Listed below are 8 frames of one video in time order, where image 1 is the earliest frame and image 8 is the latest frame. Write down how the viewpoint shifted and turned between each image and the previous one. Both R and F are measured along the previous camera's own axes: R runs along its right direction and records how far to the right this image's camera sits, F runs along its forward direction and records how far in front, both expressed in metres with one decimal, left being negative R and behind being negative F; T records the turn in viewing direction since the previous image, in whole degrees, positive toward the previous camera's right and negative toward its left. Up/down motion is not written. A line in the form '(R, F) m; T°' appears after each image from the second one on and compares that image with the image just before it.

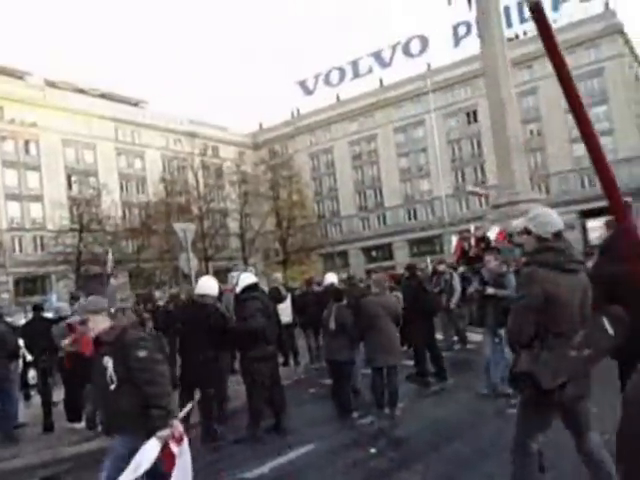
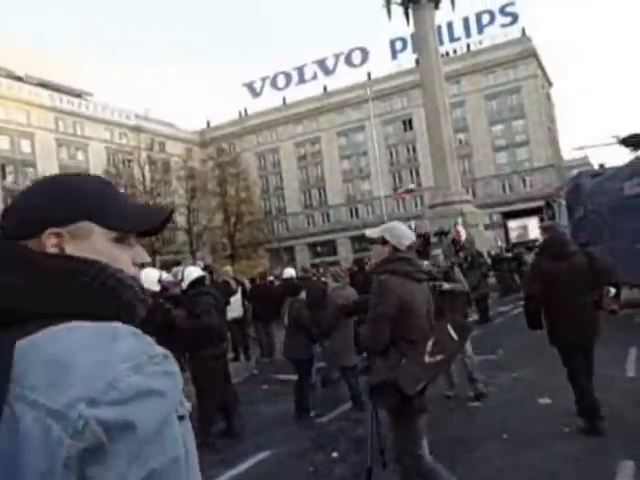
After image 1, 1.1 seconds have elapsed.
(-0.4, -1.0) m; +4°
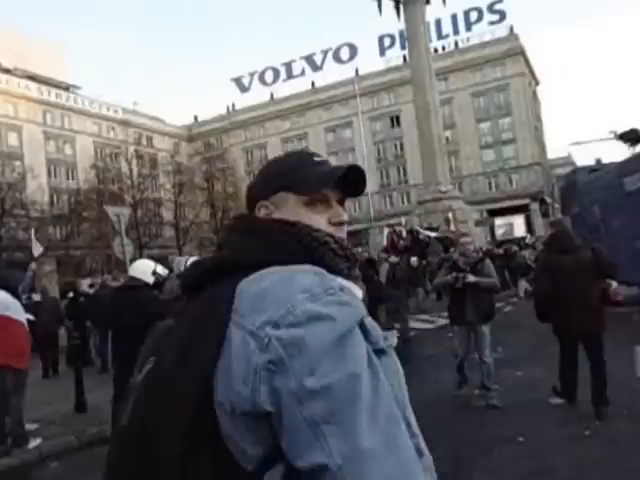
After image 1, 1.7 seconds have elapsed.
(-0.3, -0.2) m; +1°
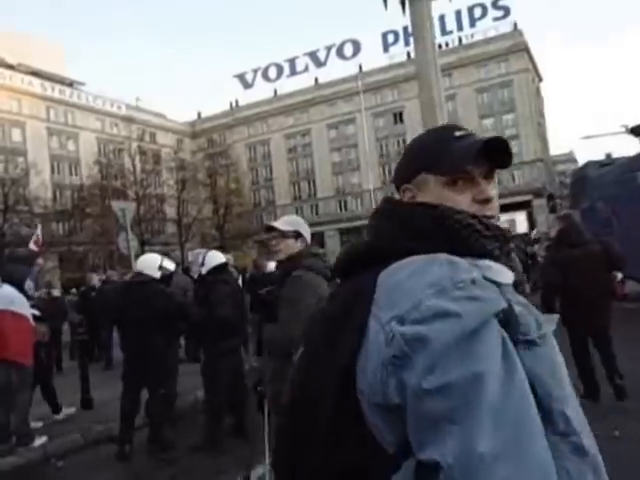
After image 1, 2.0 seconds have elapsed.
(-0.2, 0.0) m; 0°
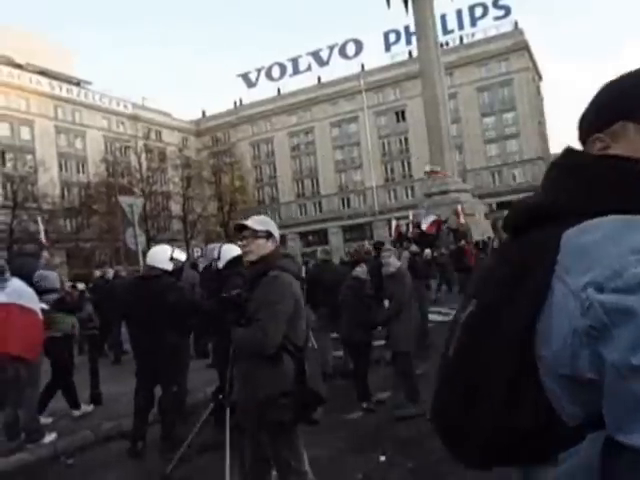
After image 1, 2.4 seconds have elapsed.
(-0.4, -0.8) m; 0°
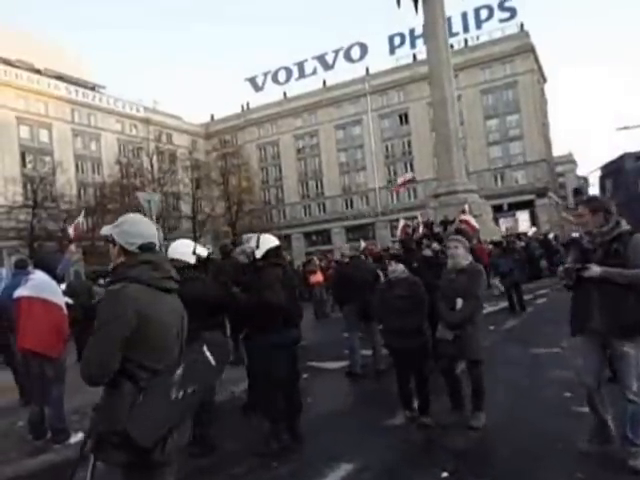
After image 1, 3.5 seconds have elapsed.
(-0.4, -2.0) m; 0°
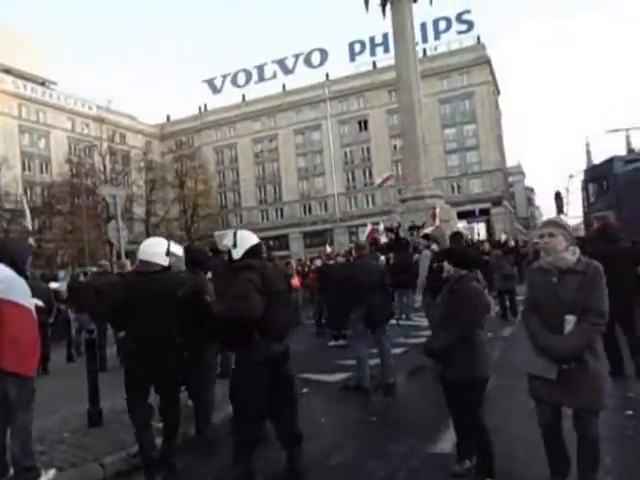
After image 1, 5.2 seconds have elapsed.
(-0.6, +1.0) m; +4°
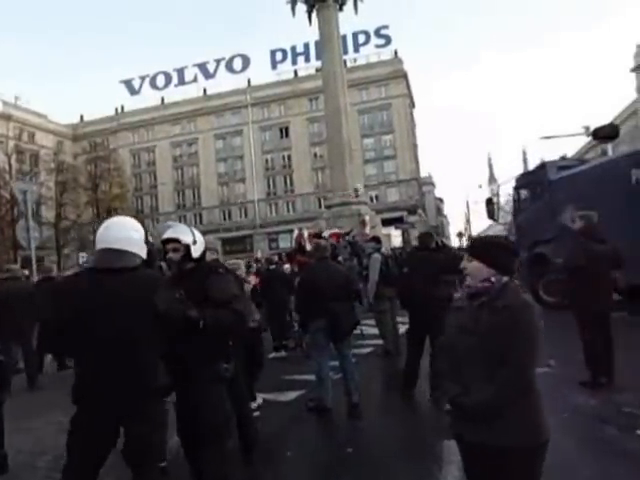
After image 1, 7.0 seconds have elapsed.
(-0.4, +0.8) m; +7°
